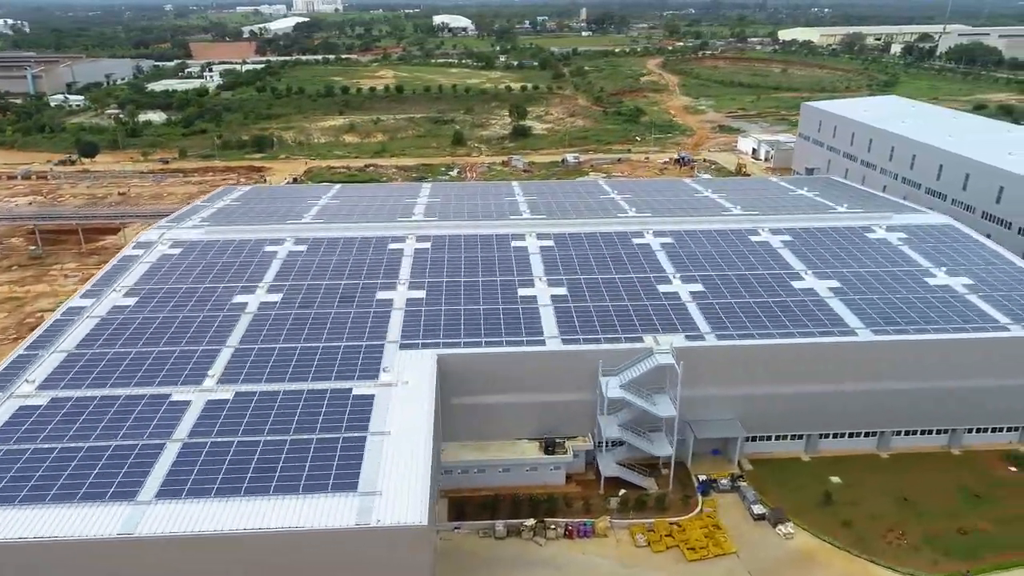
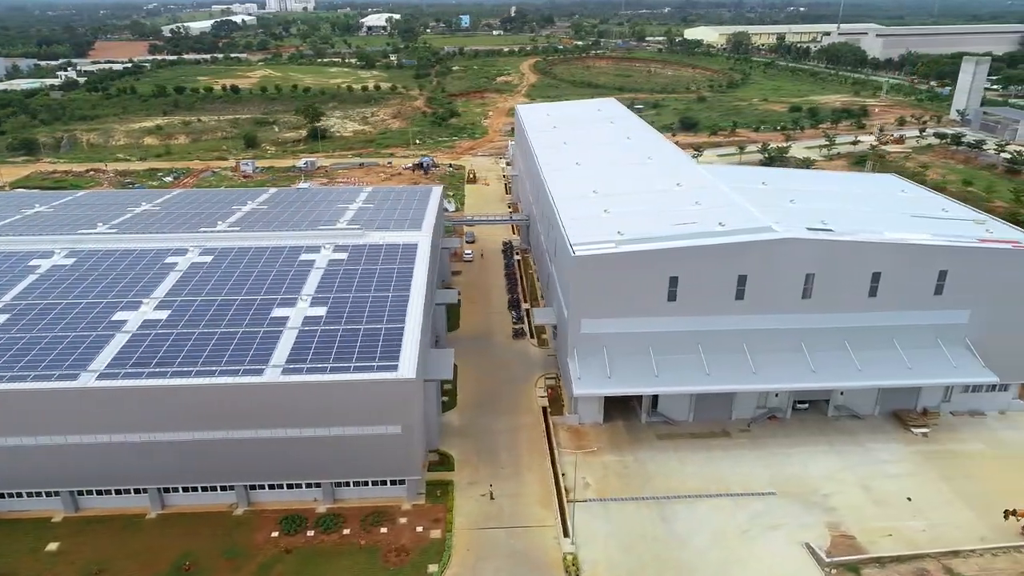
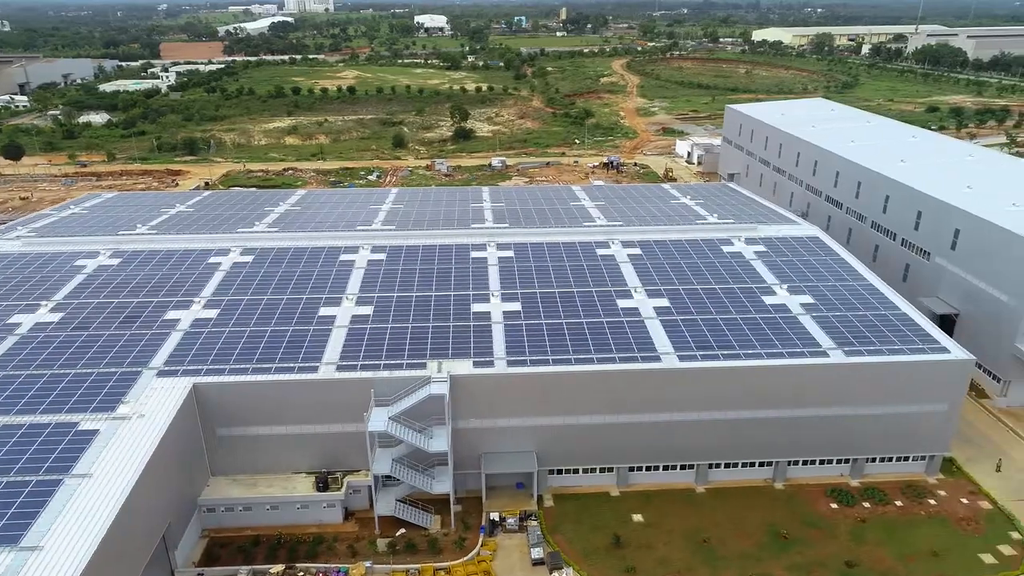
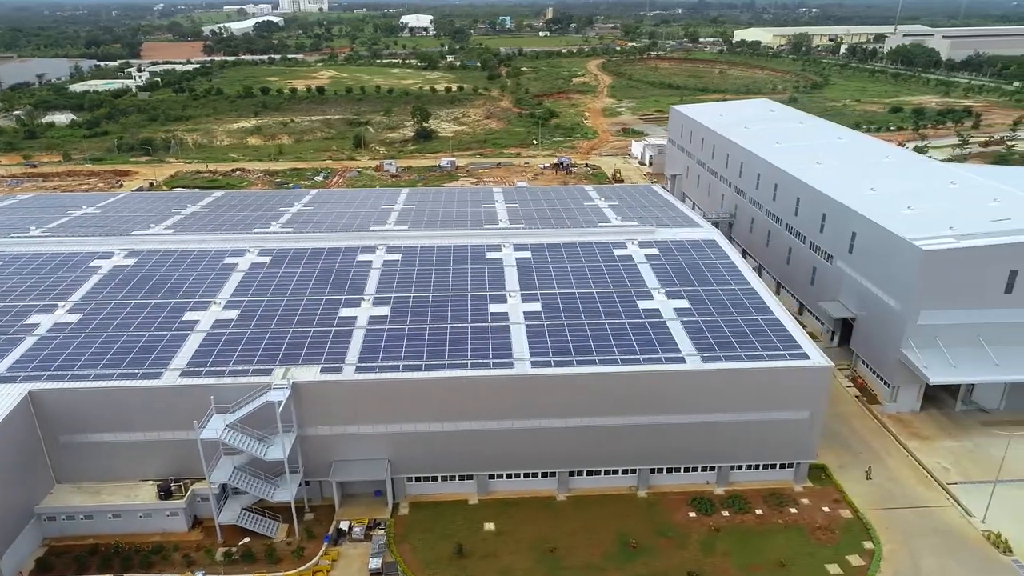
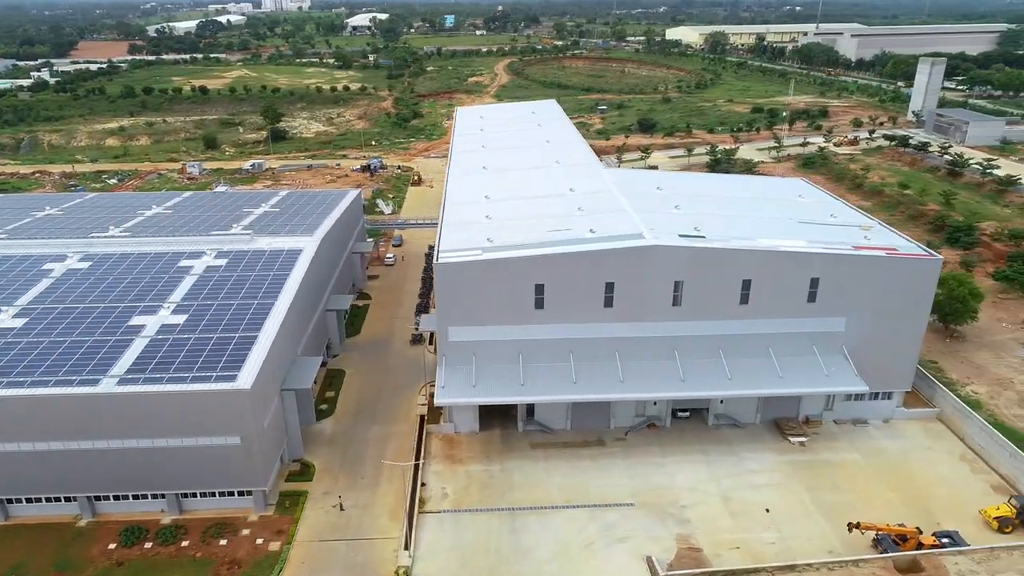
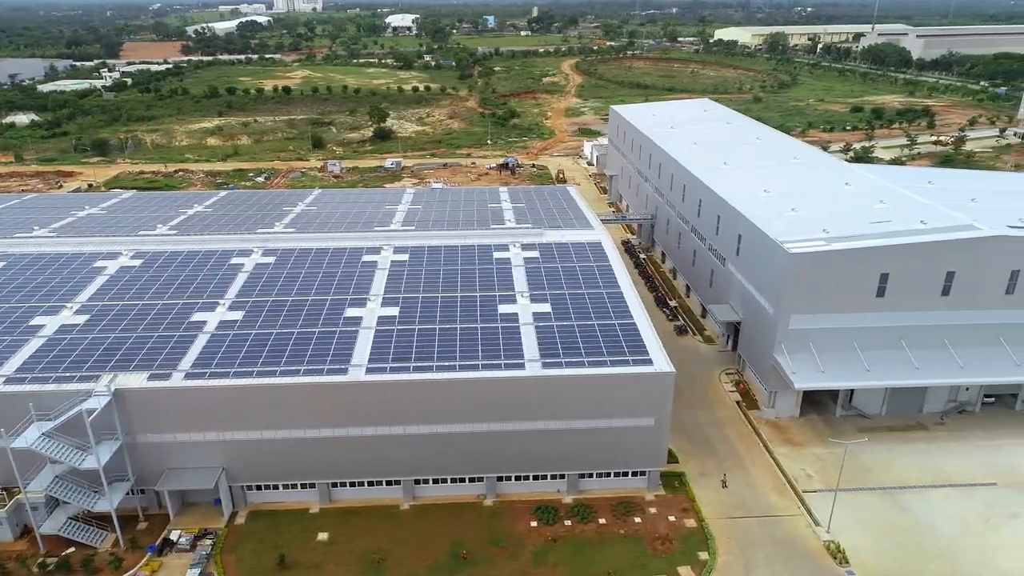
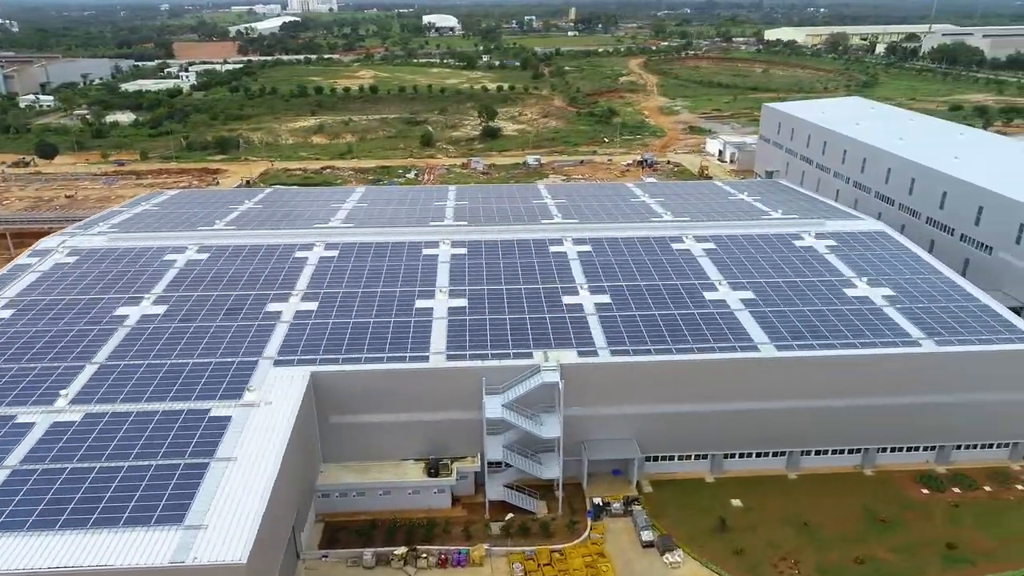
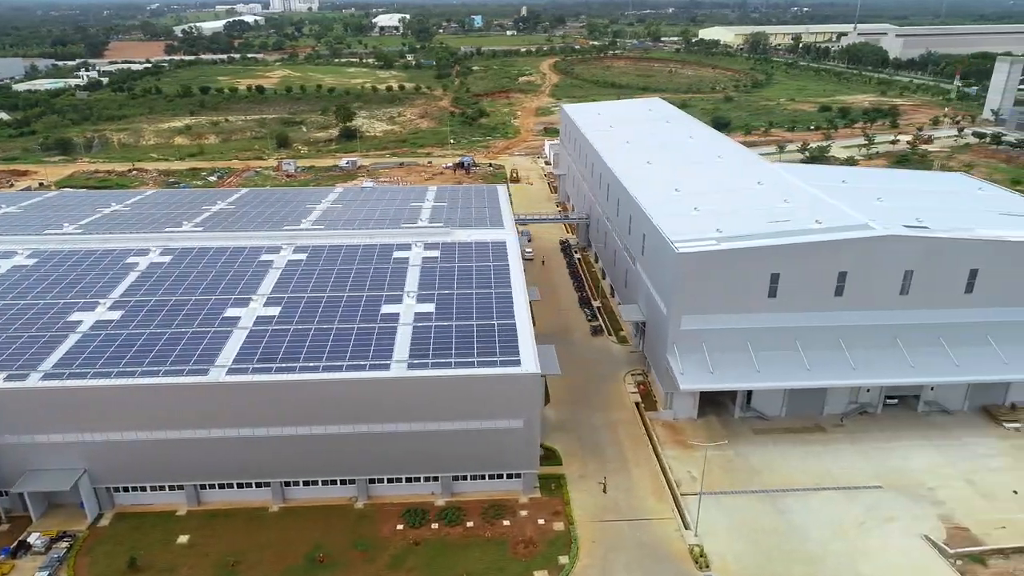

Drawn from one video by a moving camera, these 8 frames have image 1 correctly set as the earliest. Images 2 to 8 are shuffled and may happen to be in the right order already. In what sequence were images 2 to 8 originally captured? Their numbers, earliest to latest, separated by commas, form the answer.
7, 3, 4, 6, 8, 2, 5
